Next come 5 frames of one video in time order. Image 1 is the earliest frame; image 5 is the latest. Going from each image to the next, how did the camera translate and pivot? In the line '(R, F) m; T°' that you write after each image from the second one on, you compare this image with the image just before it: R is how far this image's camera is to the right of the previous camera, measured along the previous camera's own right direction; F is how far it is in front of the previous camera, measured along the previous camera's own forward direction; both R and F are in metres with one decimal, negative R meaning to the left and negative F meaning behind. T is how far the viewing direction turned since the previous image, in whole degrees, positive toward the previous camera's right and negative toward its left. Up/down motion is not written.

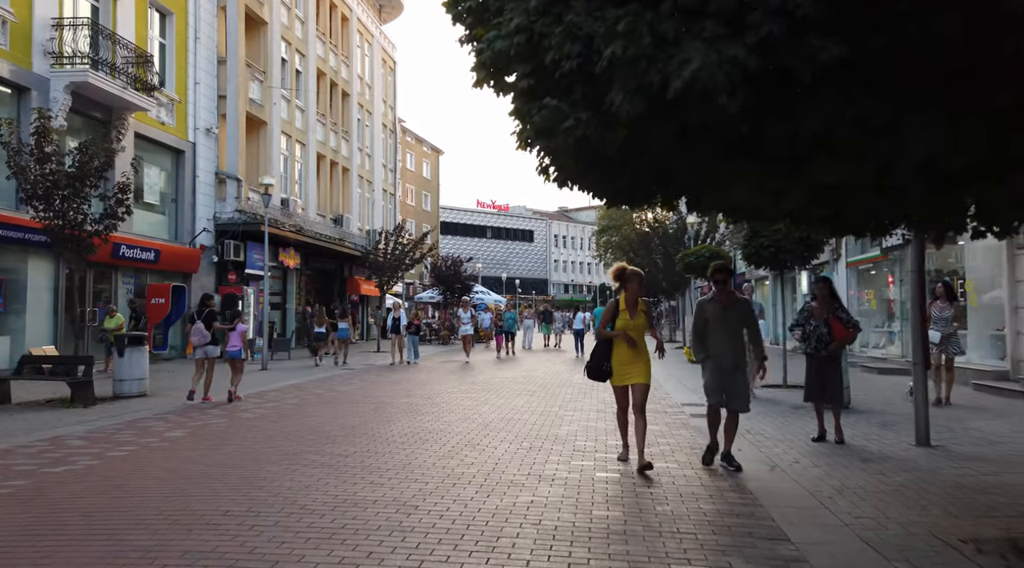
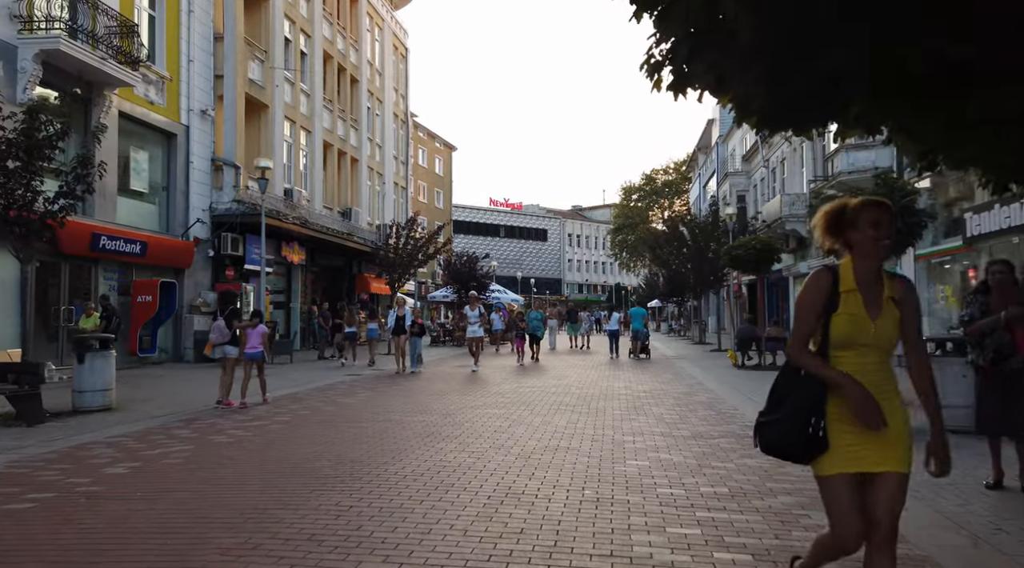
(-0.3, +2.2) m; -1°
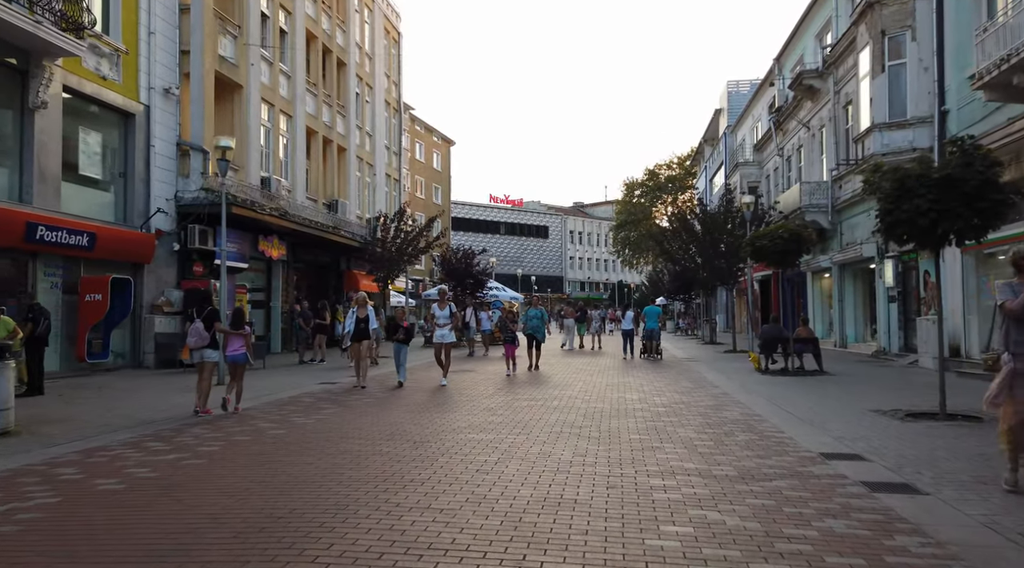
(+0.1, +2.2) m; 0°
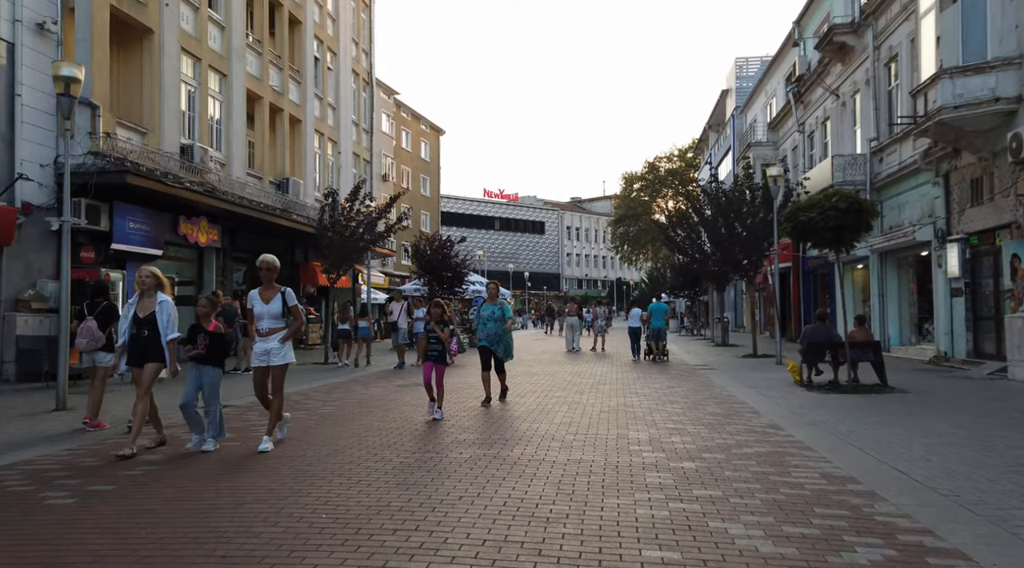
(+0.6, +4.3) m; 0°
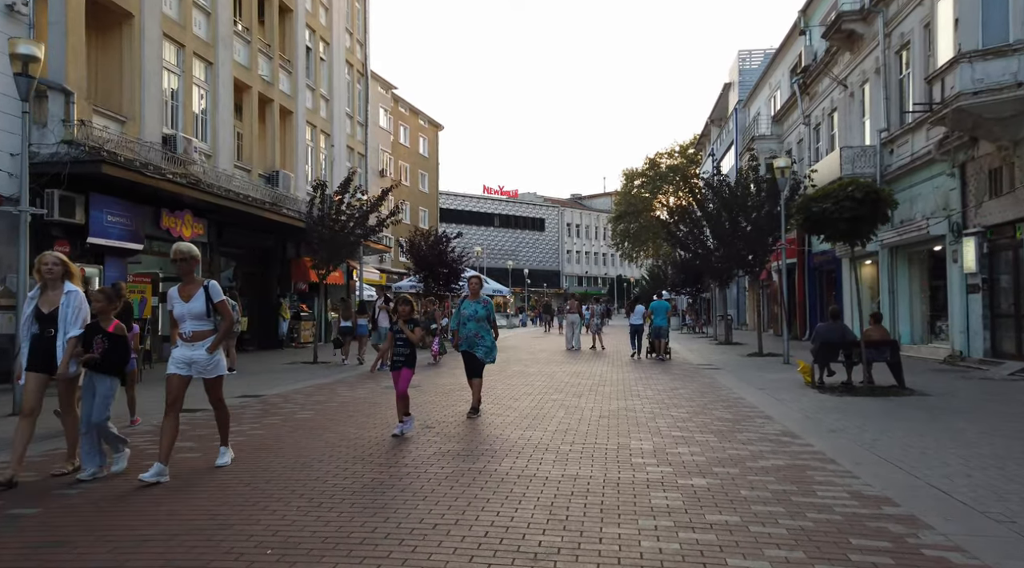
(+0.1, +0.8) m; 0°
